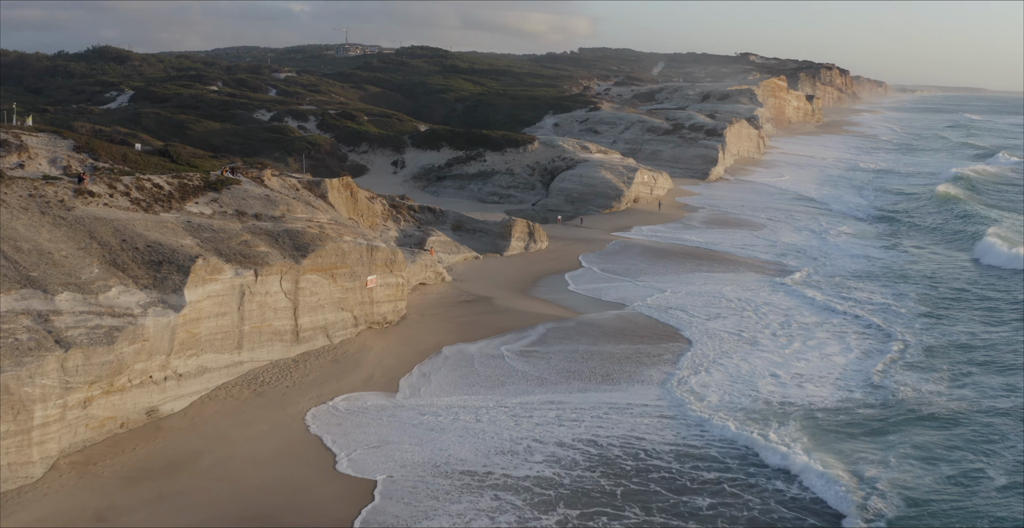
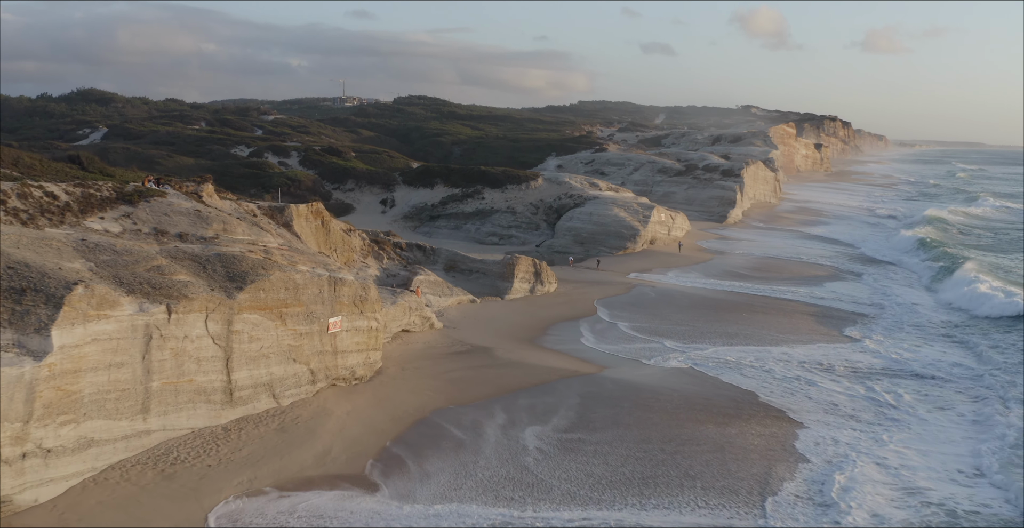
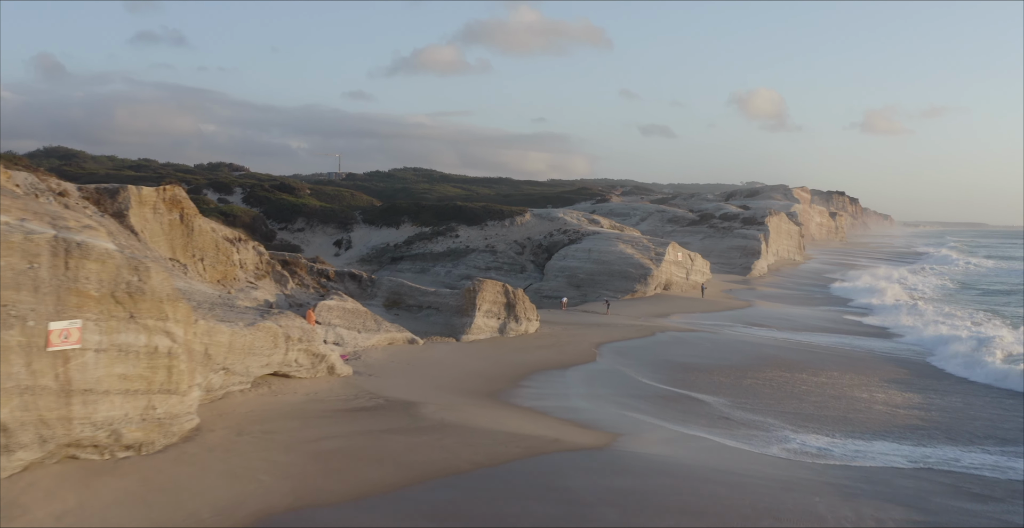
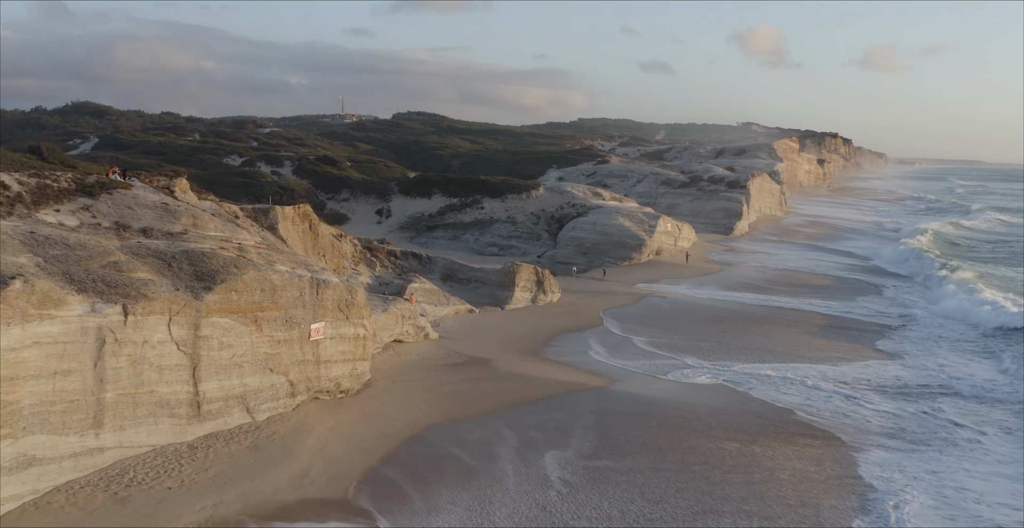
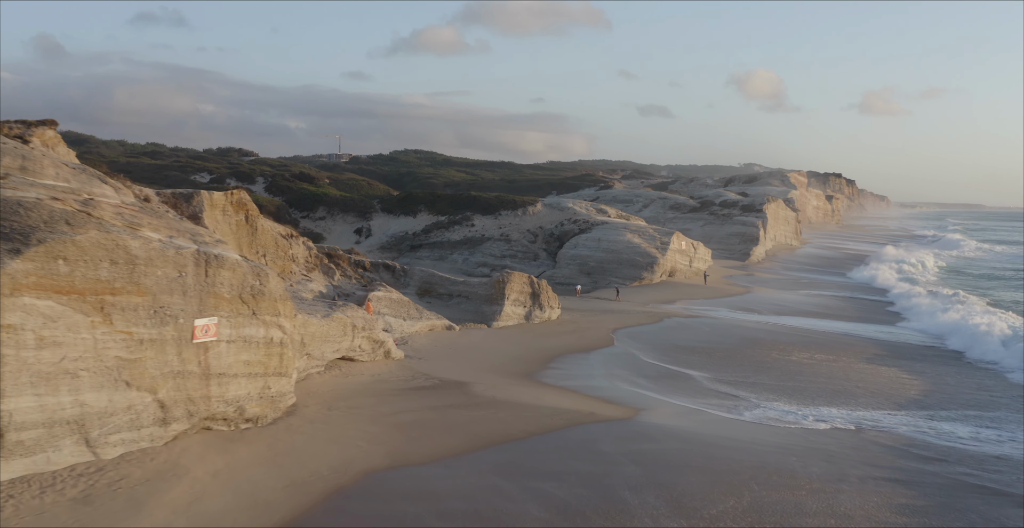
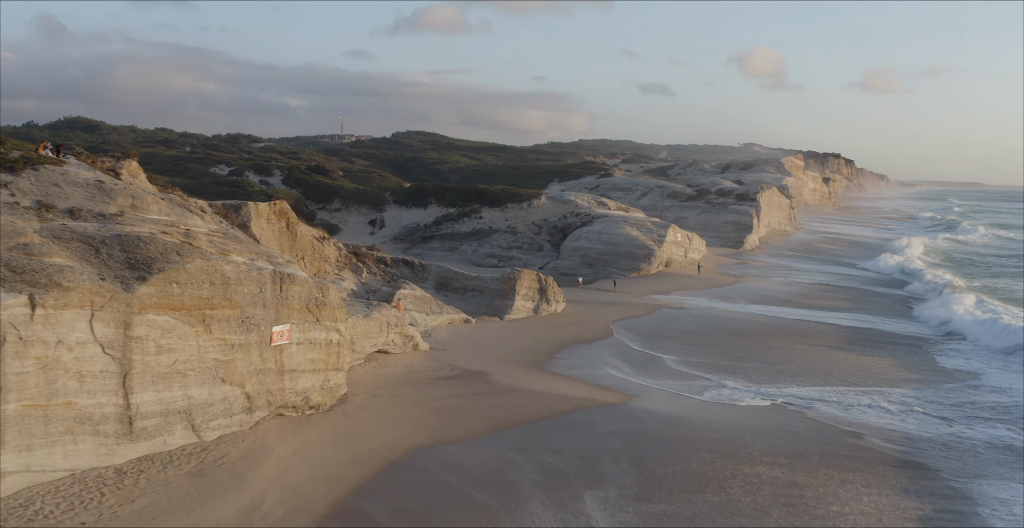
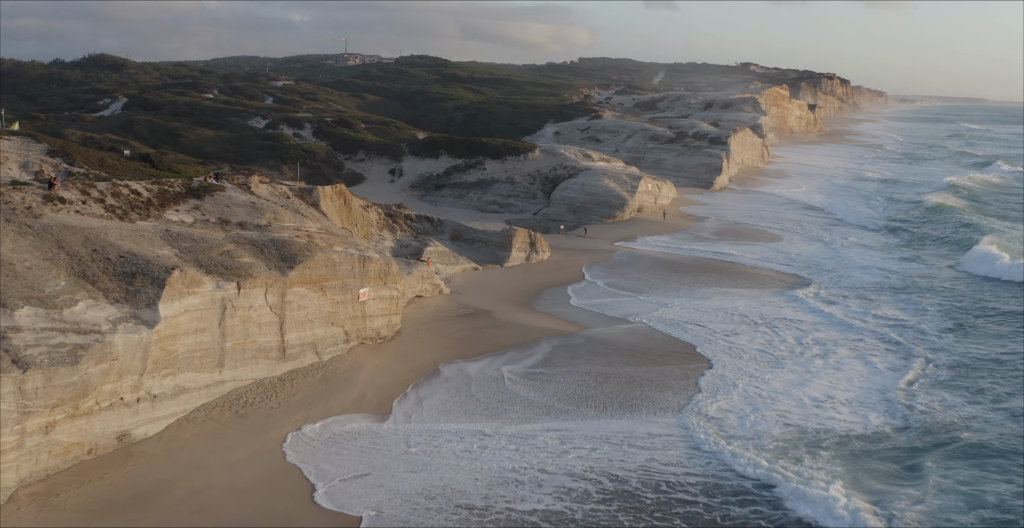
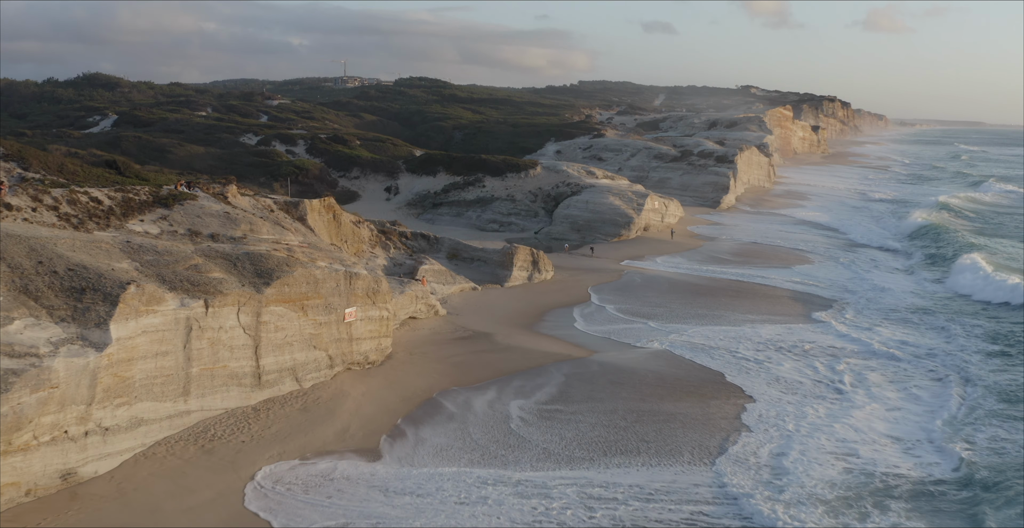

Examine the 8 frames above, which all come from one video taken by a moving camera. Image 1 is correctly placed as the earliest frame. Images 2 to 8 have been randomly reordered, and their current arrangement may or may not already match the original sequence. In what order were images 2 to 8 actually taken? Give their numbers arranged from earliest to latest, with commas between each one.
7, 8, 2, 4, 6, 5, 3
